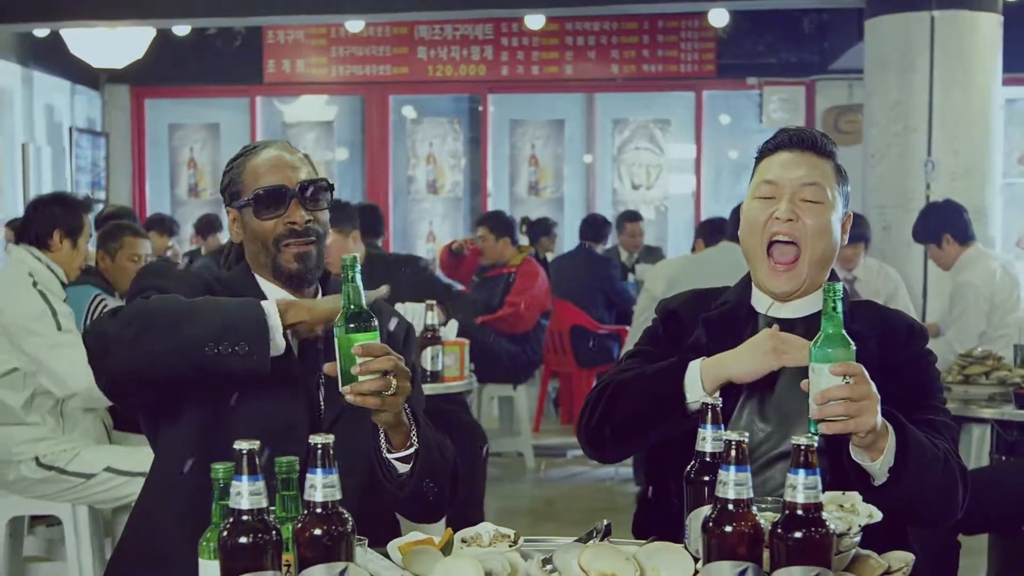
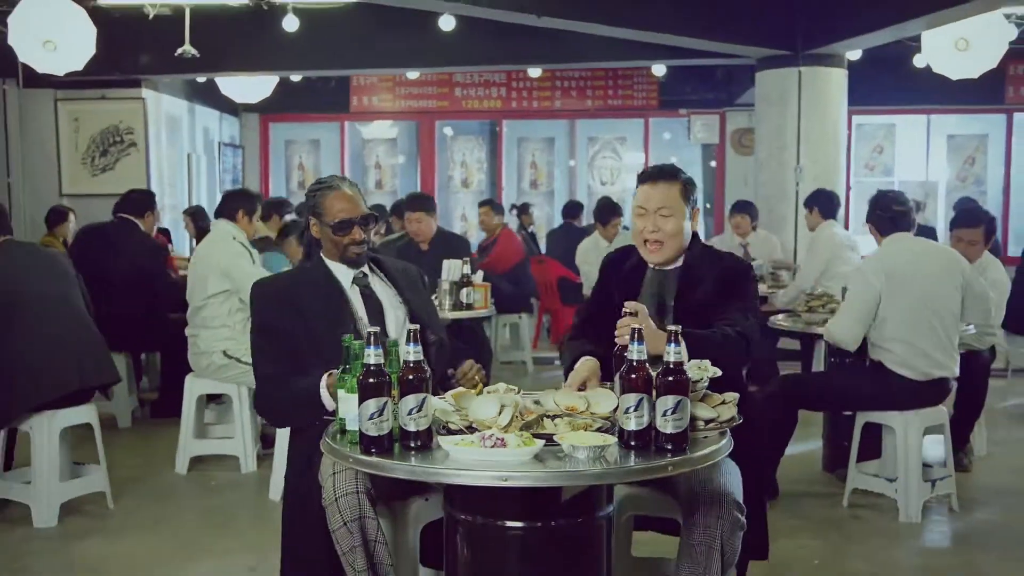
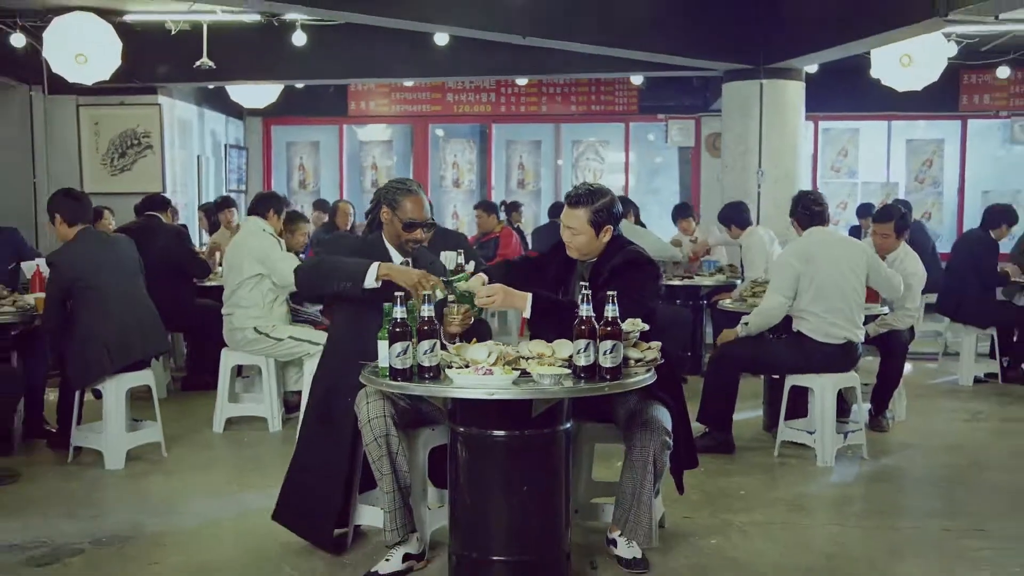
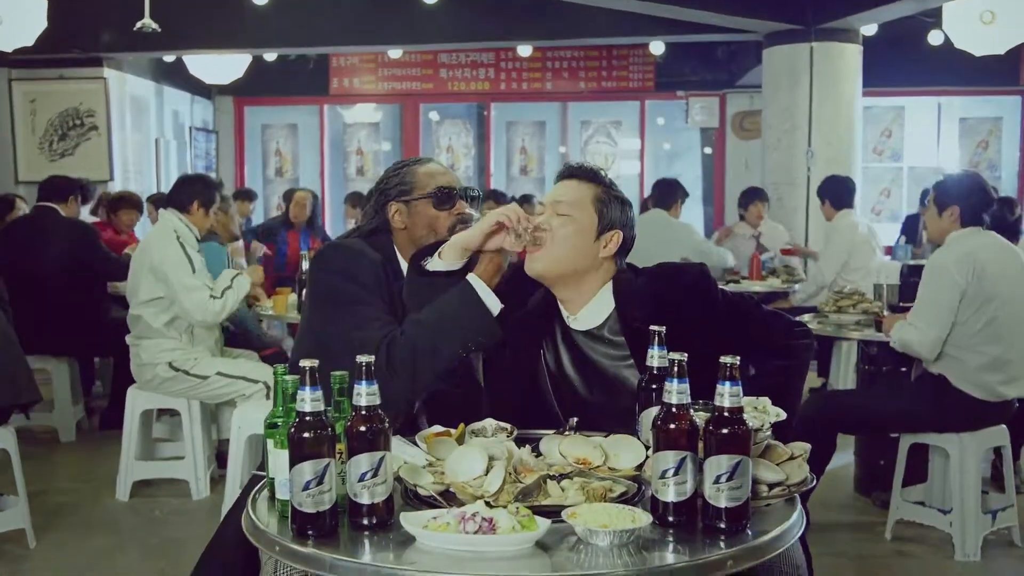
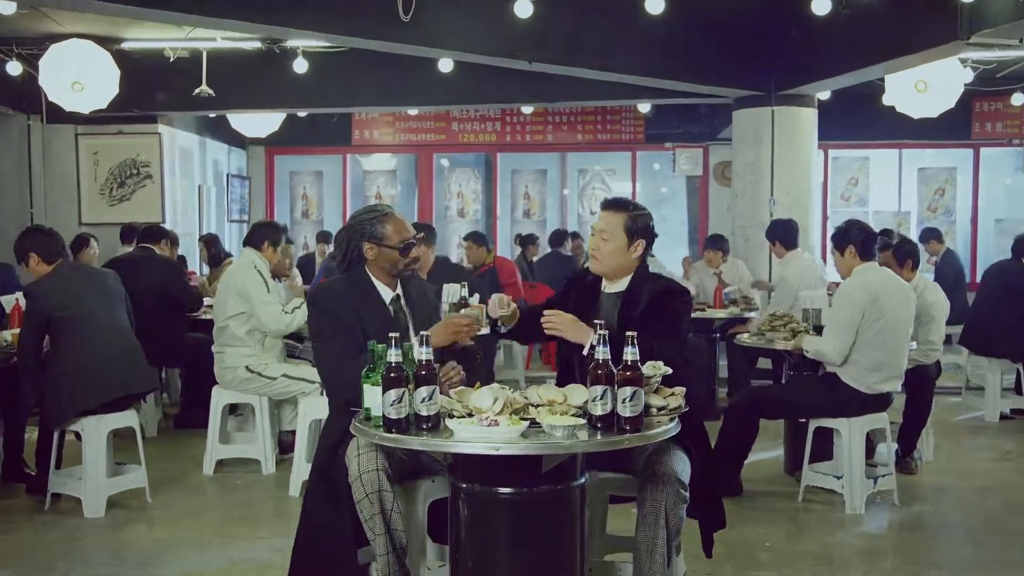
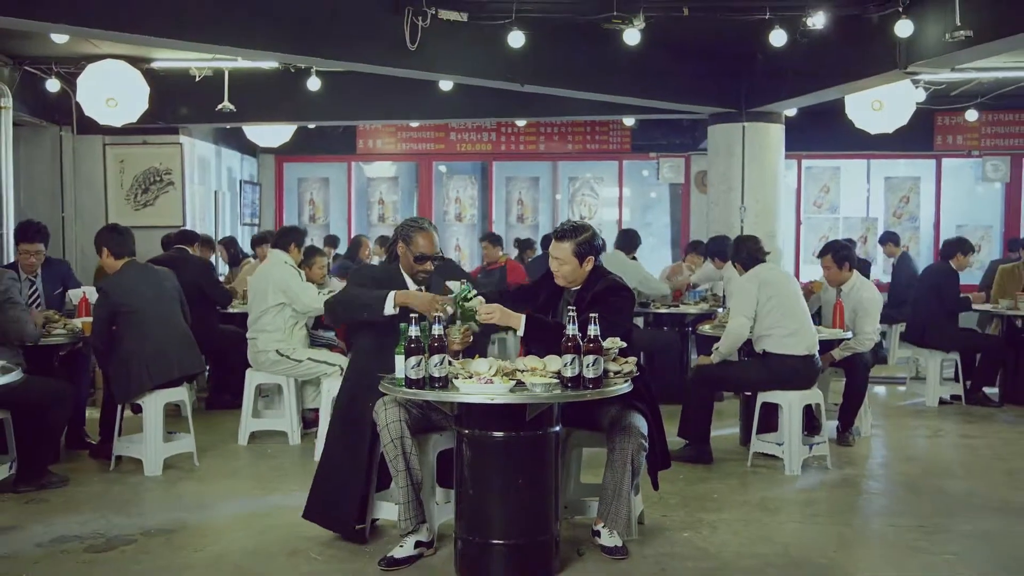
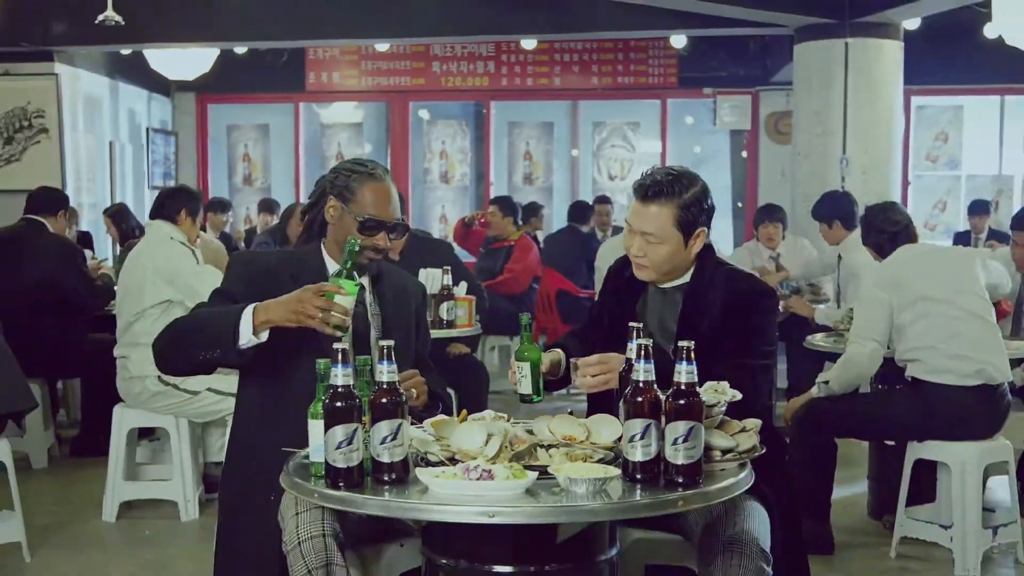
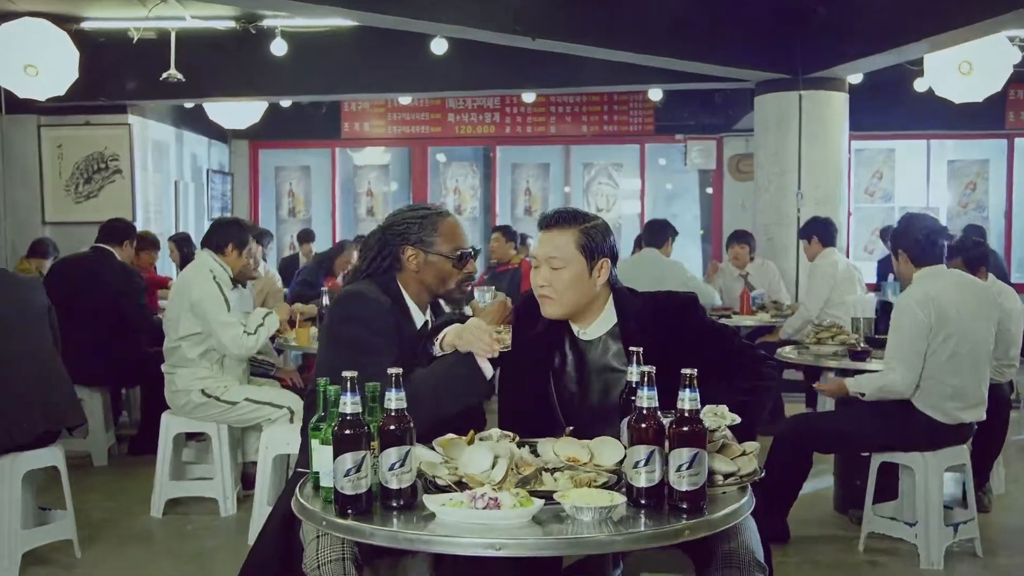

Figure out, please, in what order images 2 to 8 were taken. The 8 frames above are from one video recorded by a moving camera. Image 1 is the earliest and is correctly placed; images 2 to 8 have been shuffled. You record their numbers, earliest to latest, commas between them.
7, 3, 6, 5, 8, 4, 2
